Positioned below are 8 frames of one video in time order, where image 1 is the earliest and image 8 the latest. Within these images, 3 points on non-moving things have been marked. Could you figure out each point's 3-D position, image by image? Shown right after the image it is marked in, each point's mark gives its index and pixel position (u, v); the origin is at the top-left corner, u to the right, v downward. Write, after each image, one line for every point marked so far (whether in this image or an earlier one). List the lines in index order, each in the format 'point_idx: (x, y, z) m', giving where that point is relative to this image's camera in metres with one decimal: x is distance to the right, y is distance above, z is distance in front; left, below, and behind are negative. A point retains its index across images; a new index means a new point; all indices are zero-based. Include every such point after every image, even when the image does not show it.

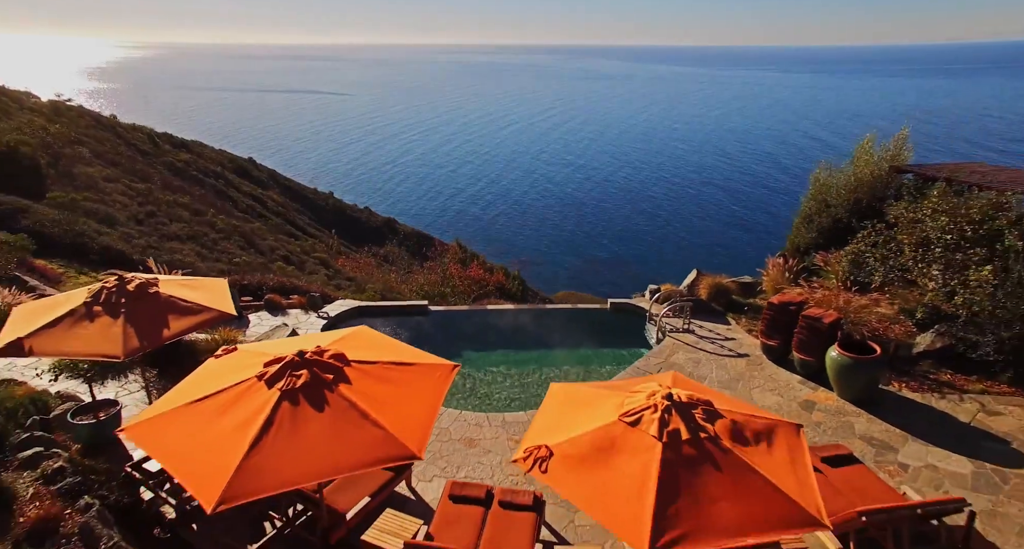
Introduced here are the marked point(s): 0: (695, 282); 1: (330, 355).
0: (+3.2, -0.2, +9.2) m
1: (-1.4, -0.5, +4.0) m
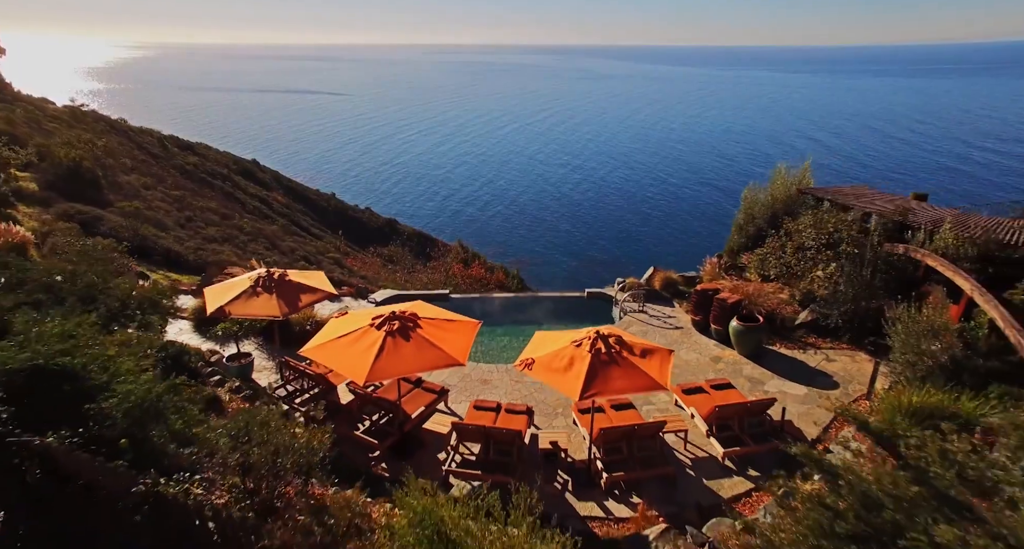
0: (+3.2, -0.1, +12.2) m
1: (-1.4, -0.4, +7.0) m
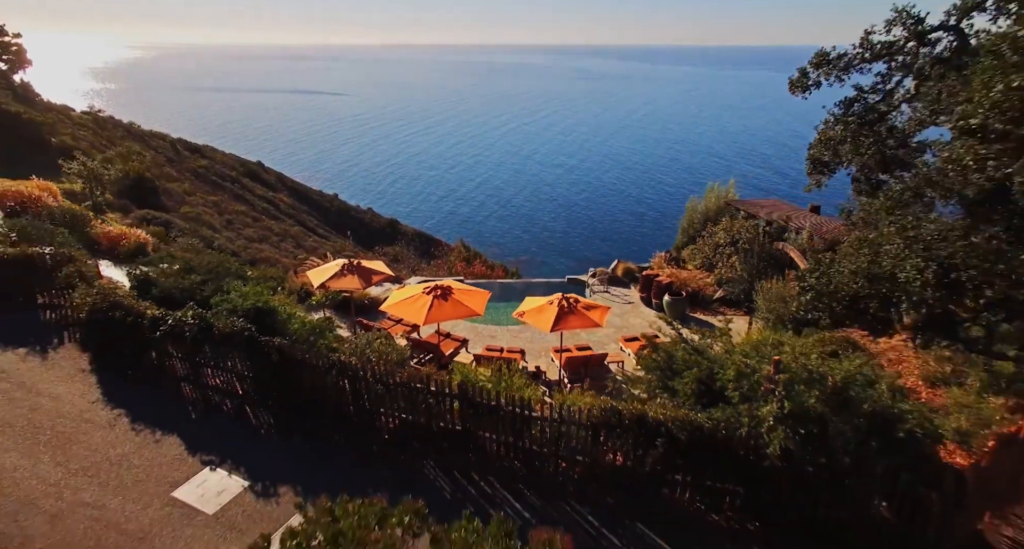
0: (+3.2, +0.2, +16.3) m
1: (-1.4, -0.2, +11.0) m
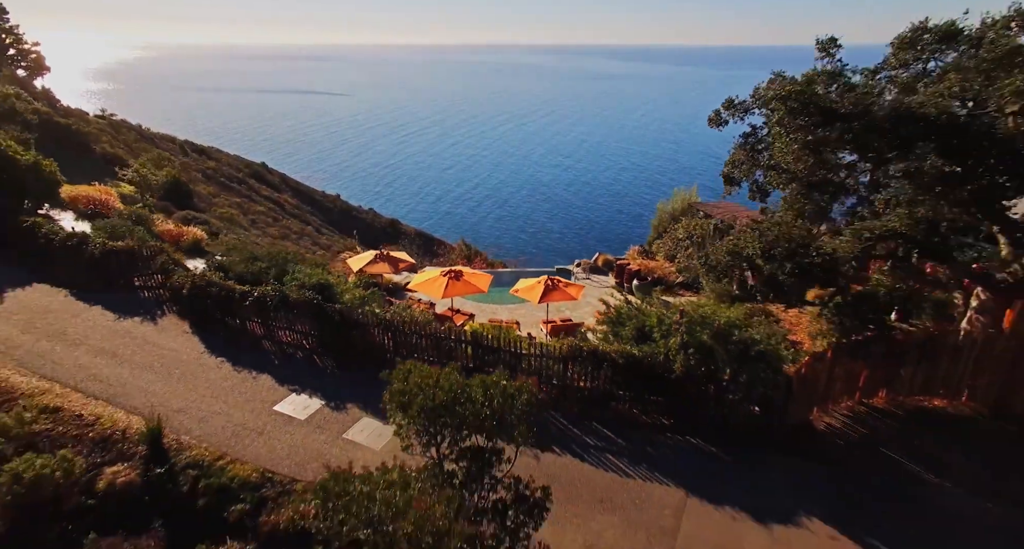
0: (+3.1, +0.6, +19.3) m
1: (-1.5, +0.2, +14.0) m
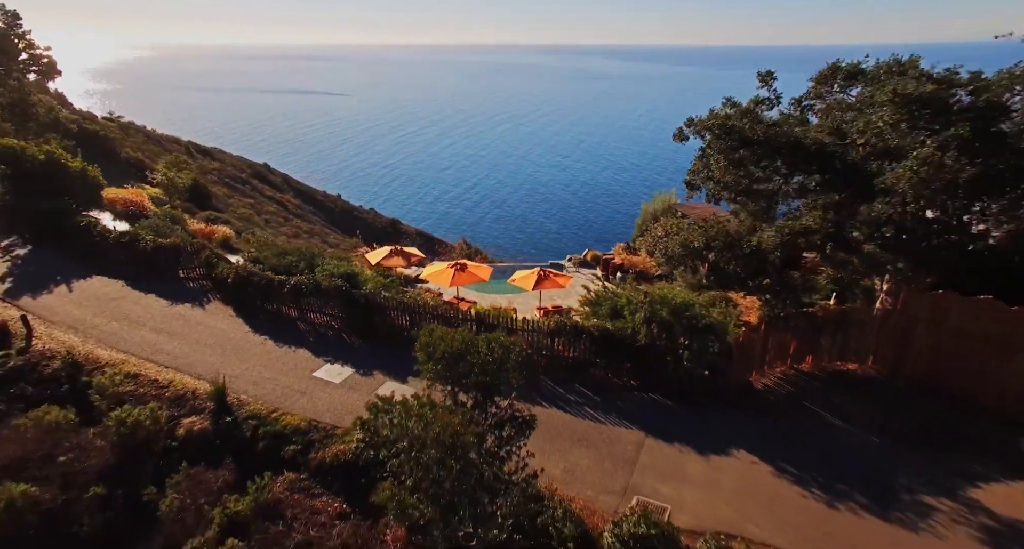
0: (+3.1, +0.8, +21.4) m
1: (-1.5, +0.4, +16.1) m
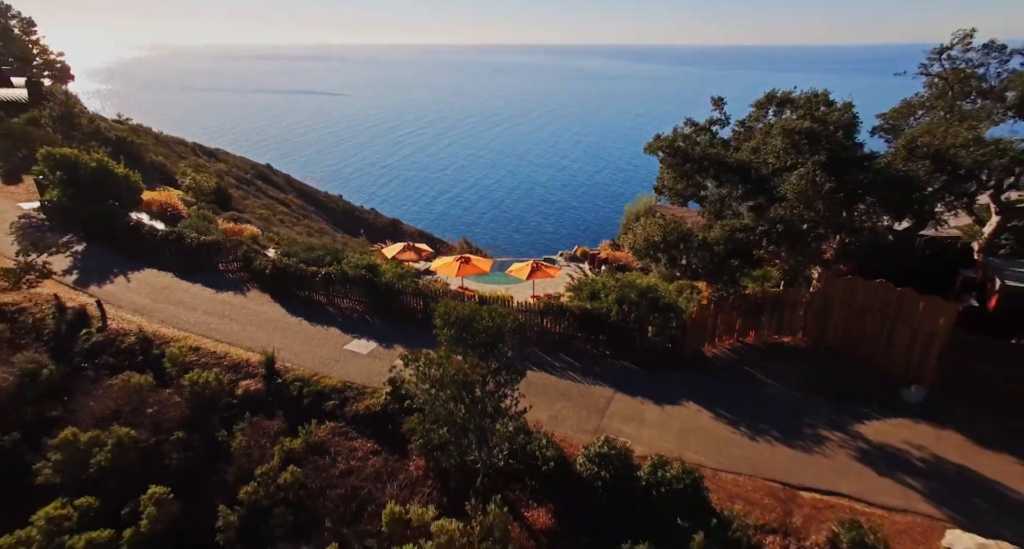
0: (+3.0, +1.1, +23.8) m
1: (-1.6, +0.7, +18.5) m
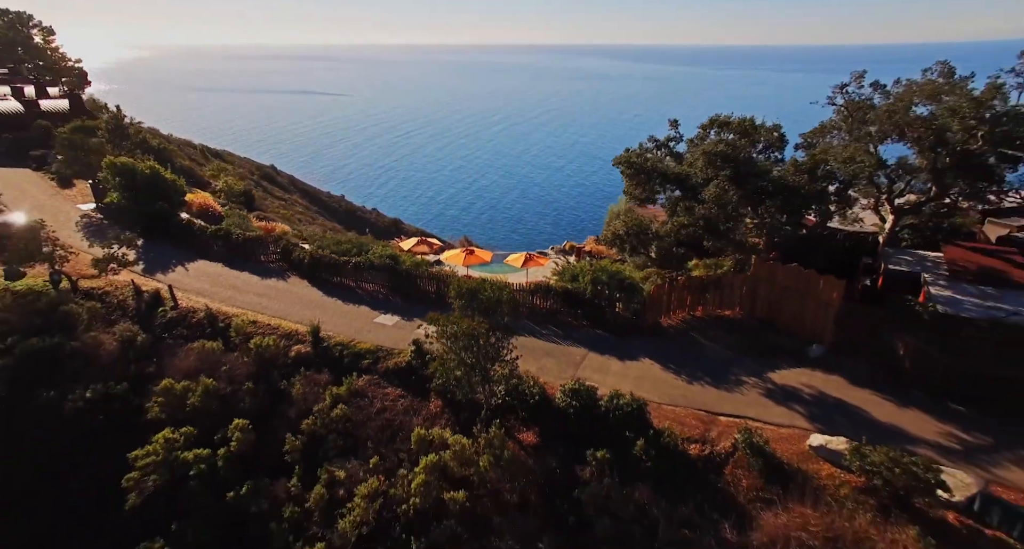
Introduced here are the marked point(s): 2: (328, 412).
0: (+2.8, +1.5, +27.2) m
1: (-1.7, +1.1, +21.9) m
2: (-4.9, -3.7, +14.1) m
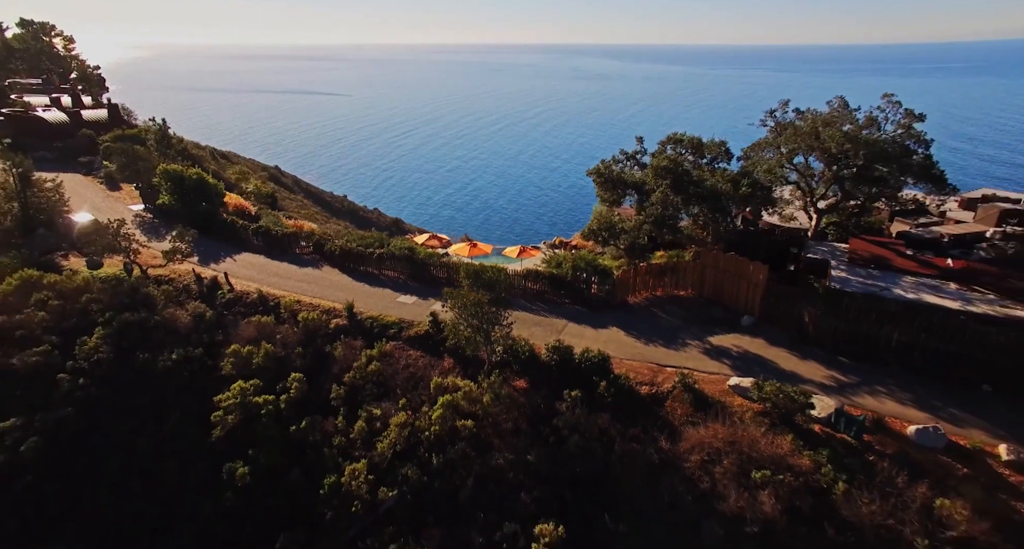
0: (+2.7, +2.0, +31.1) m
1: (-1.9, +1.5, +25.8) m
2: (-5.1, -3.2, +18.0) m
